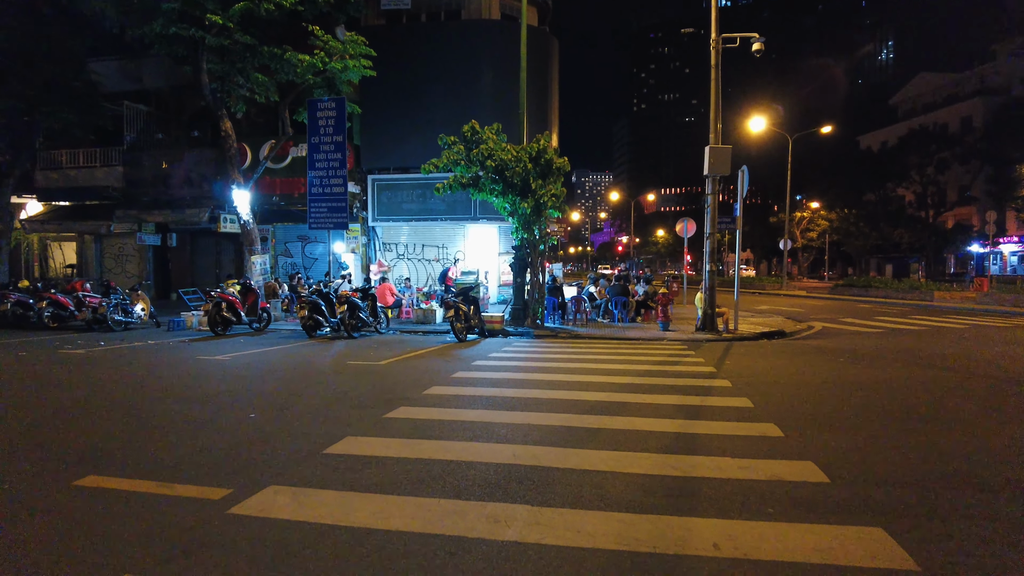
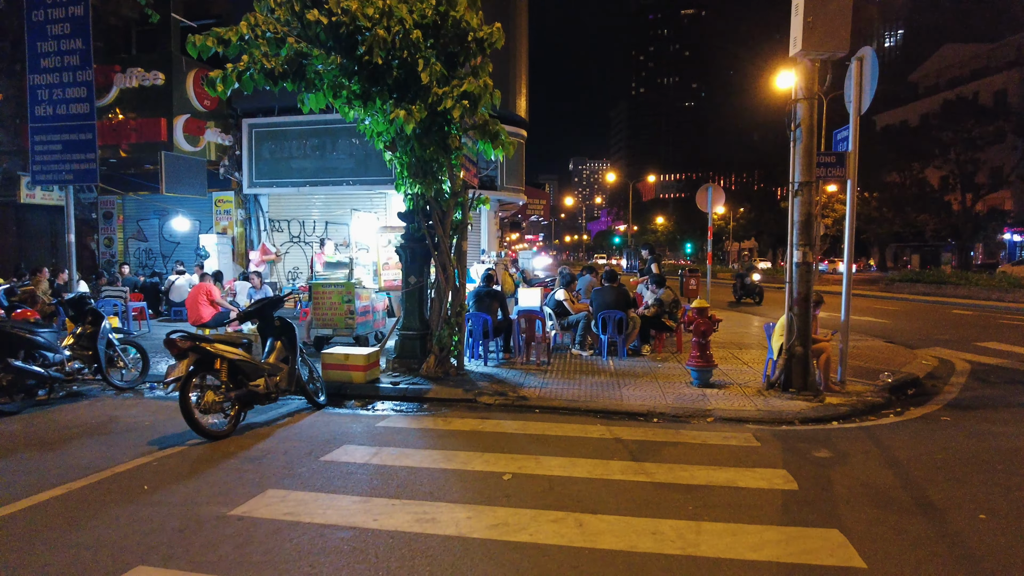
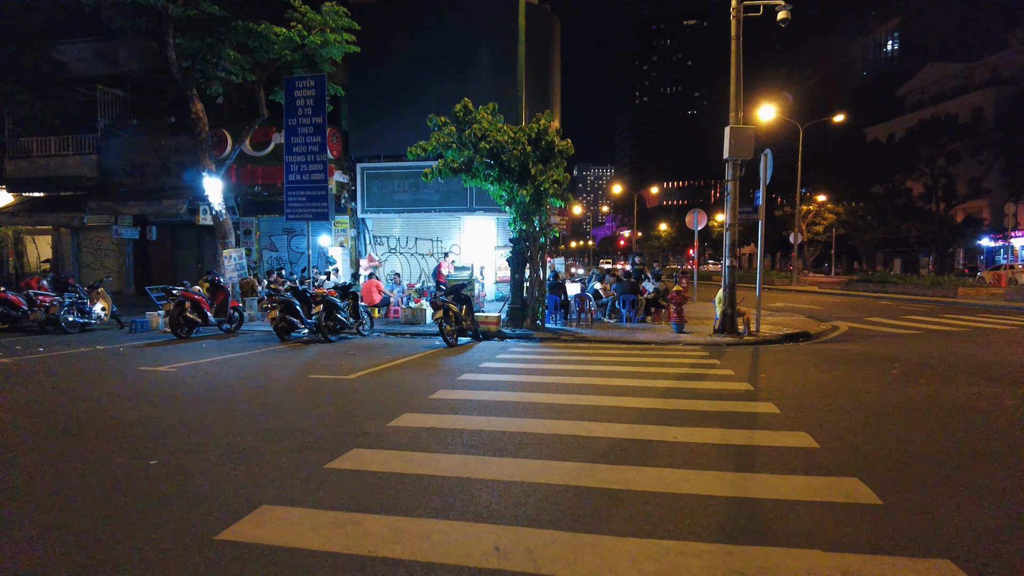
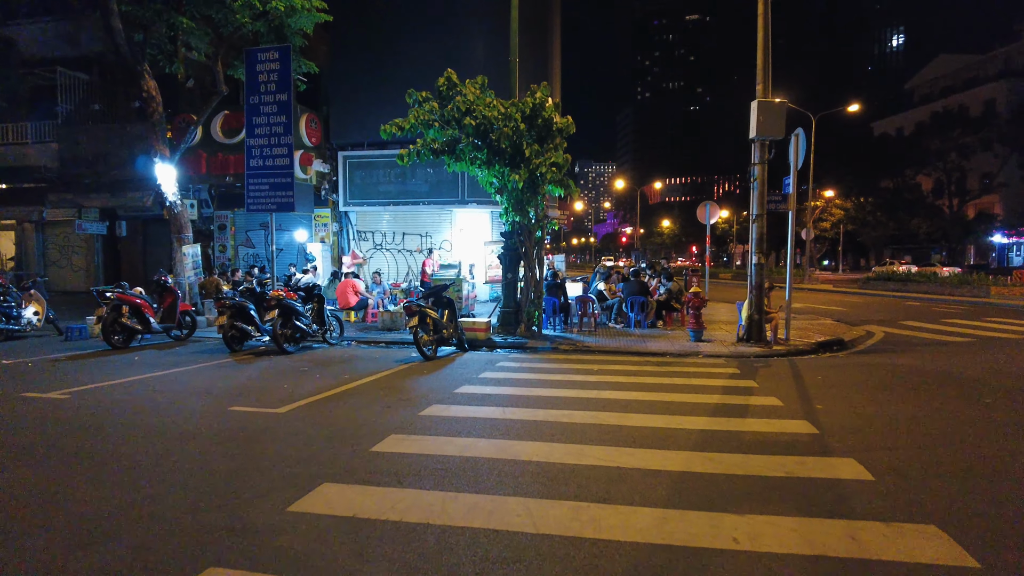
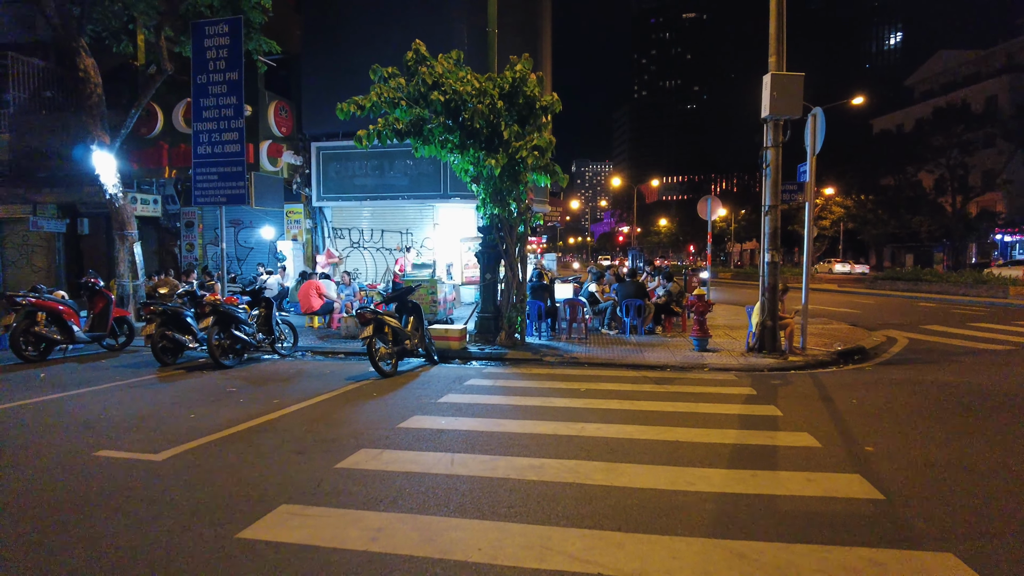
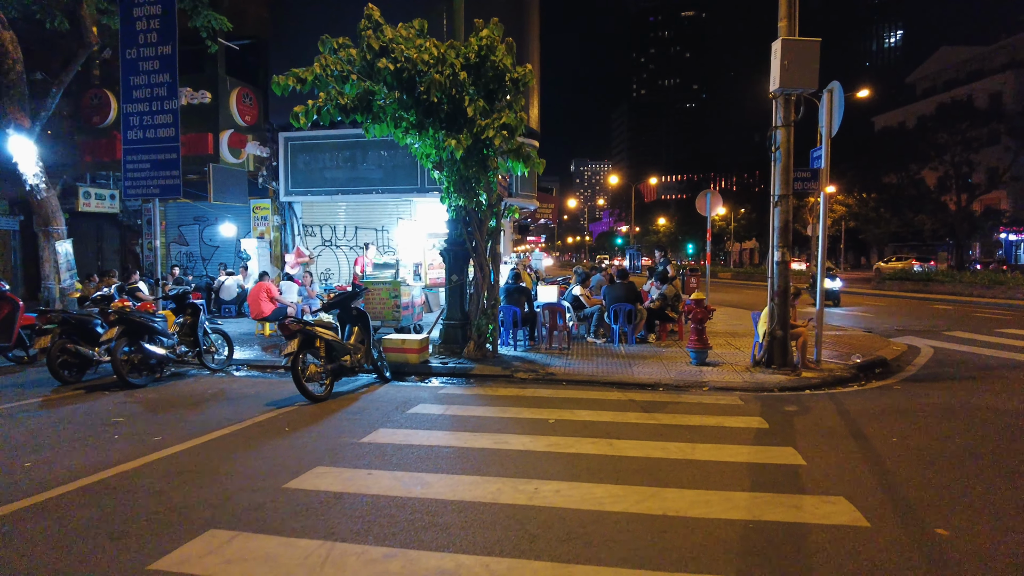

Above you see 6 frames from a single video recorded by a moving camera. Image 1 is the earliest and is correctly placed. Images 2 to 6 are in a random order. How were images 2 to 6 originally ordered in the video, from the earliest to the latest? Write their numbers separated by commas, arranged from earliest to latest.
3, 4, 5, 6, 2
